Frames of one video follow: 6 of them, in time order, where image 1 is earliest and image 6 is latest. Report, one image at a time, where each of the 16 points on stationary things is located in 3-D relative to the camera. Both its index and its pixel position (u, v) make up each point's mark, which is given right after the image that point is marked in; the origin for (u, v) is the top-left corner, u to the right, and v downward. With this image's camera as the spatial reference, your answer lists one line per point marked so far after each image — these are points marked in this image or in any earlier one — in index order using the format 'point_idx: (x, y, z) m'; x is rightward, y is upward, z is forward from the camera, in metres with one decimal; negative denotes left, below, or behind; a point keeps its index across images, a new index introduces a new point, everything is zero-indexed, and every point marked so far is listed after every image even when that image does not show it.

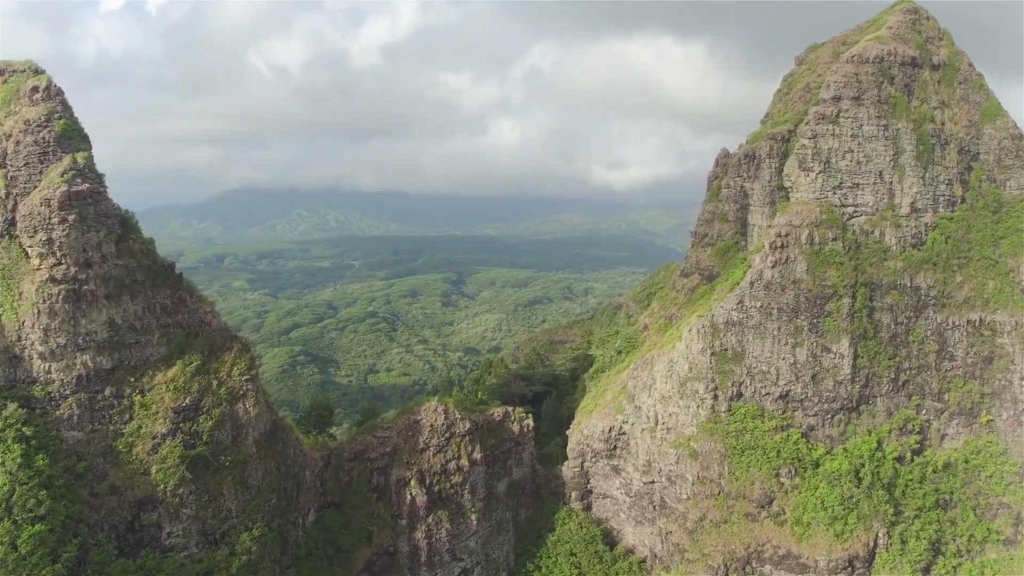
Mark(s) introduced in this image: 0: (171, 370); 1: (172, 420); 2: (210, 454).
0: (-10.6, -2.6, +18.8) m
1: (-10.3, -4.0, +18.4) m
2: (-9.4, -5.2, +18.8) m
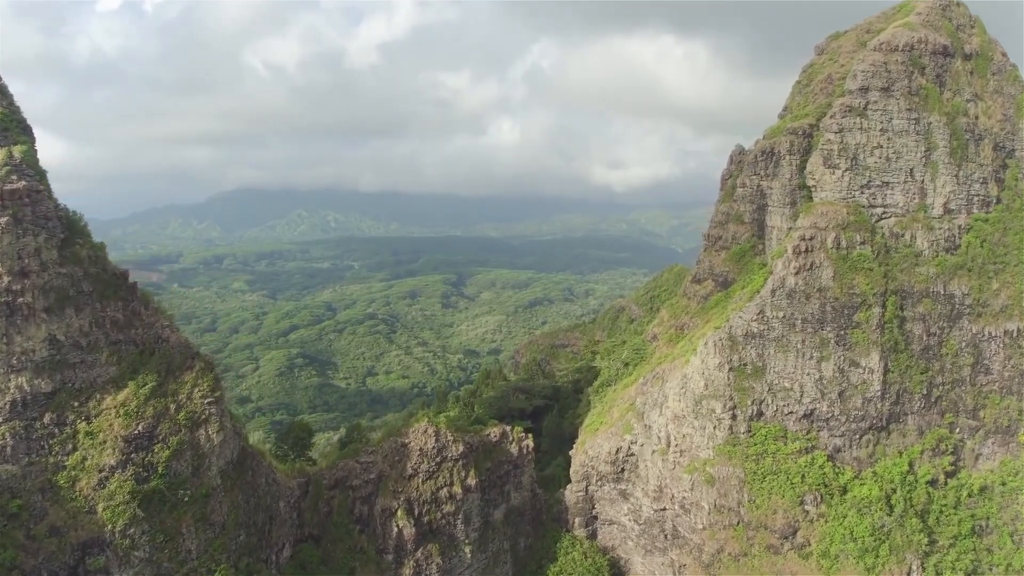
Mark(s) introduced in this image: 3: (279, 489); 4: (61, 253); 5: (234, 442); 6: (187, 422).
0: (-10.7, -2.9, +16.6) m
1: (-10.4, -4.3, +16.1) m
2: (-9.5, -5.5, +16.6) m
3: (-7.5, -6.5, +19.5) m
4: (-12.3, +0.9, +16.5) m
5: (-8.4, -4.6, +18.2) m
6: (-9.1, -3.8, +17.0) m
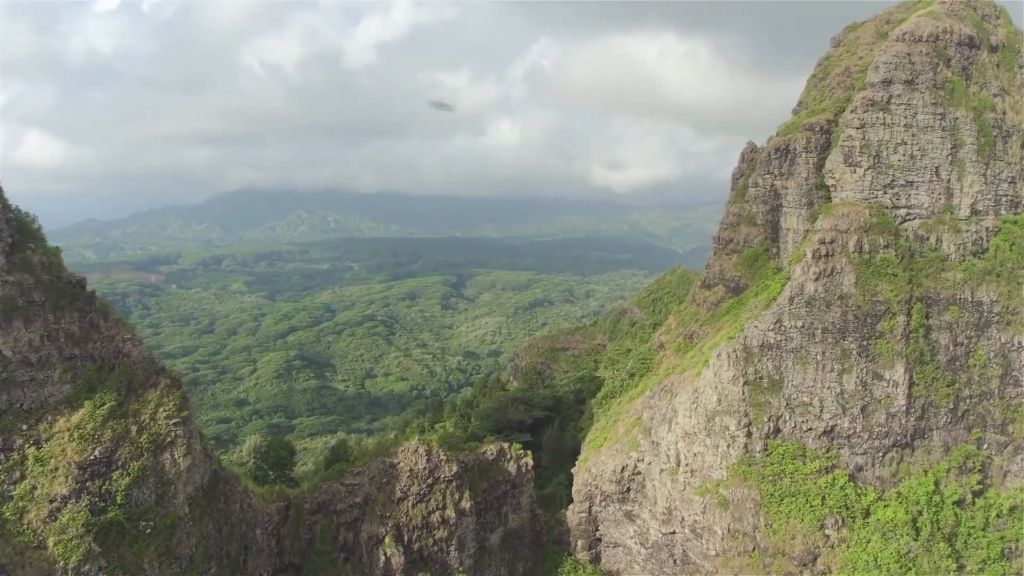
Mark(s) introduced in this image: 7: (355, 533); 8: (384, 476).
0: (-10.8, -3.1, +15.0) m
1: (-10.5, -4.5, +14.5) m
2: (-9.5, -5.7, +15.0) m
3: (-7.6, -6.7, +17.9) m
4: (-12.4, +0.7, +14.9) m
5: (-8.5, -4.8, +16.6) m
6: (-9.2, -4.0, +15.4) m
7: (-5.0, -7.8, +19.3) m
8: (-4.2, -6.2, +20.0) m
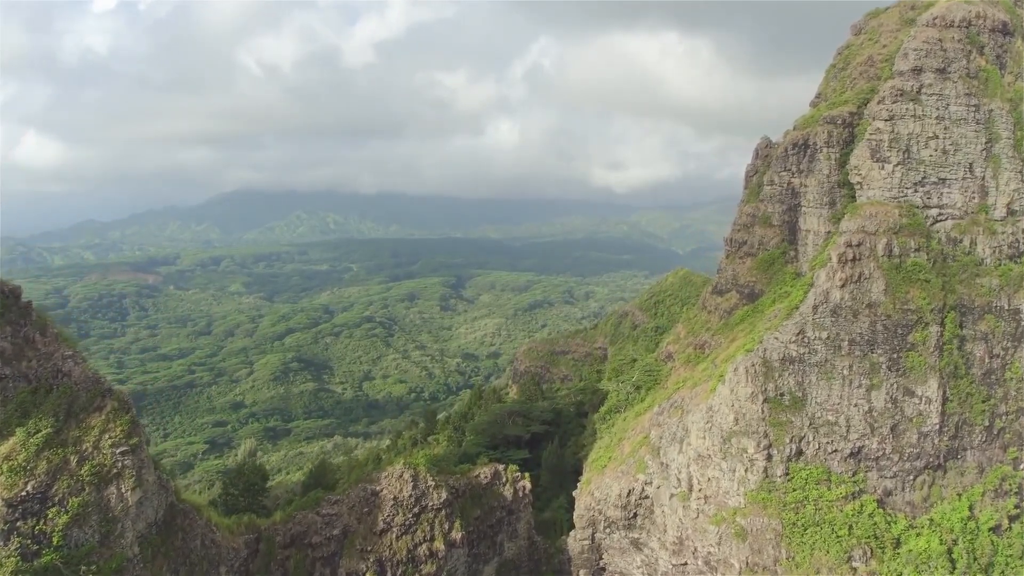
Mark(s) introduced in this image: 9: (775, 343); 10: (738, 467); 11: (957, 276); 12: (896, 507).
0: (-10.9, -3.4, +13.0) m
1: (-10.6, -4.8, +12.6) m
2: (-9.7, -5.9, +13.1) m
3: (-7.7, -7.0, +16.0) m
4: (-12.5, +0.5, +13.0) m
5: (-8.6, -5.1, +14.7) m
6: (-9.3, -4.2, +13.5) m
7: (-5.1, -8.0, +17.3) m
8: (-4.4, -6.4, +18.1) m
9: (+8.5, -1.8, +19.6) m
10: (+7.1, -5.6, +19.0) m
11: (+14.8, +0.4, +20.0) m
12: (+12.3, -7.0, +19.3) m
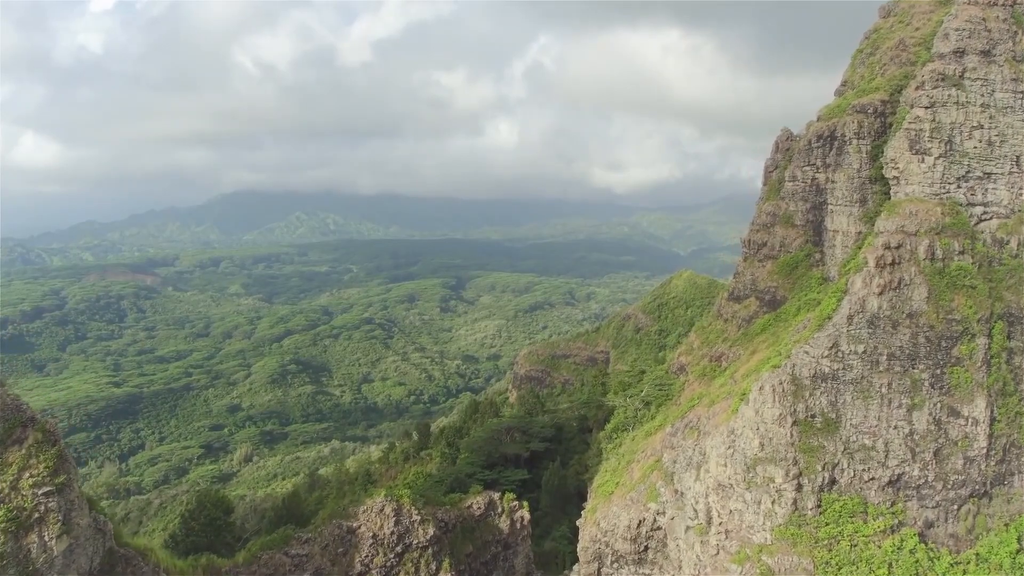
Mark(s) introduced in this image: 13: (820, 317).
0: (-11.0, -3.6, +10.9) m
1: (-10.7, -5.0, +10.5) m
2: (-9.8, -6.2, +10.9) m
3: (-7.8, -7.2, +13.8) m
4: (-12.6, +0.3, +10.9) m
5: (-8.7, -5.3, +12.6) m
6: (-9.4, -4.4, +11.4) m
7: (-5.2, -8.2, +15.2) m
8: (-4.5, -6.7, +15.9) m
9: (+8.4, -2.0, +17.5) m
10: (+7.0, -5.8, +16.9) m
11: (+14.6, +0.2, +17.9) m
12: (+12.2, -7.2, +17.1) m
13: (+9.3, -0.8, +18.4) m
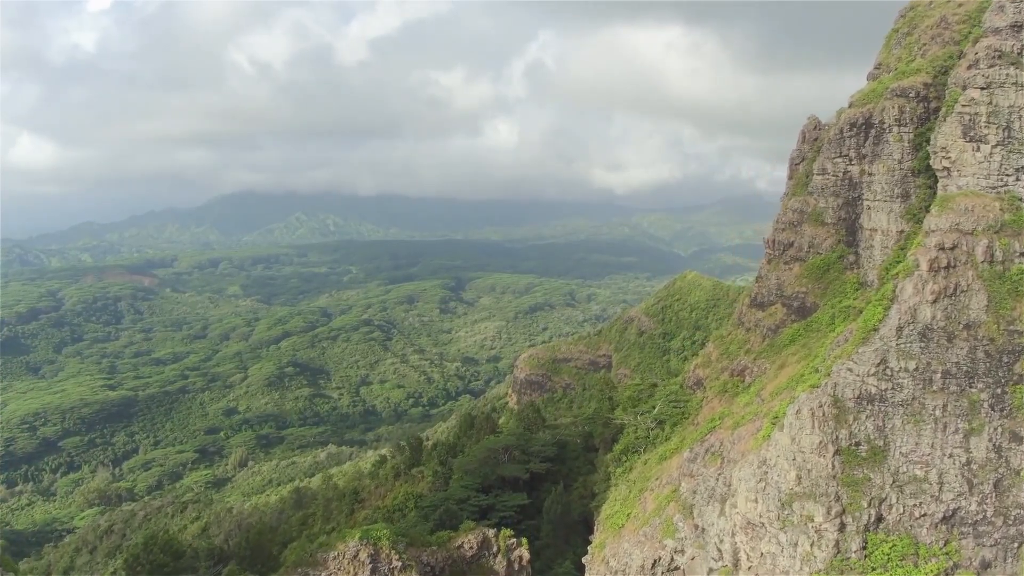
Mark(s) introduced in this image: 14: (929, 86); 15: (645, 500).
0: (-11.1, -3.7, +8.7) m
1: (-10.8, -5.2, +8.2) m
2: (-9.9, -6.3, +8.7) m
3: (-7.9, -7.3, +11.6) m
4: (-12.7, +0.1, +8.6) m
5: (-8.8, -5.5, +10.3) m
6: (-9.5, -4.6, +9.1) m
7: (-5.3, -8.4, +12.9) m
8: (-4.5, -6.8, +13.7) m
9: (+8.3, -2.2, +15.2) m
10: (+6.9, -6.0, +14.6) m
11: (+14.6, 0.0, +15.6) m
12: (+12.1, -7.4, +14.8) m
13: (+9.2, -1.0, +16.1) m
14: (+12.6, +6.1, +18.3) m
15: (+4.1, -6.5, +19.1) m
